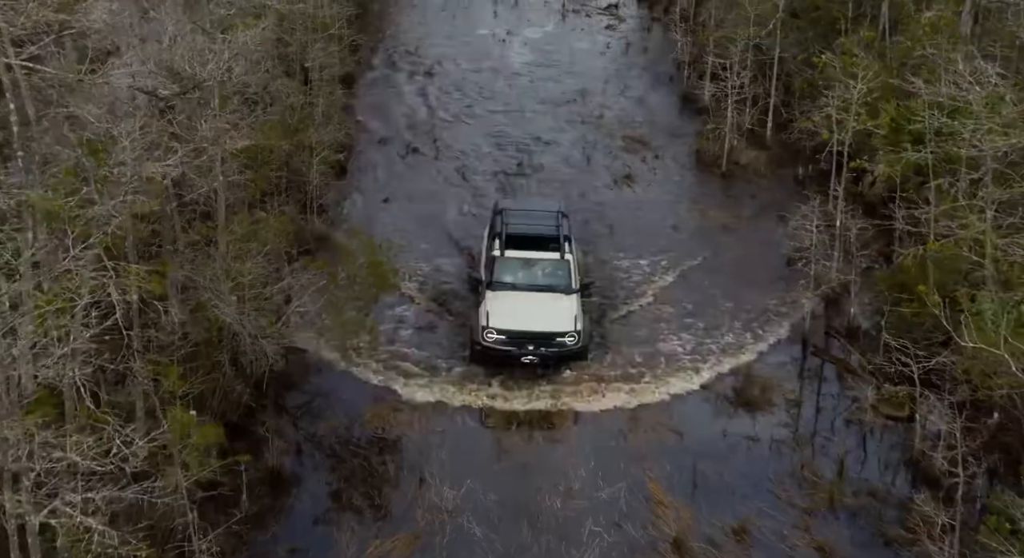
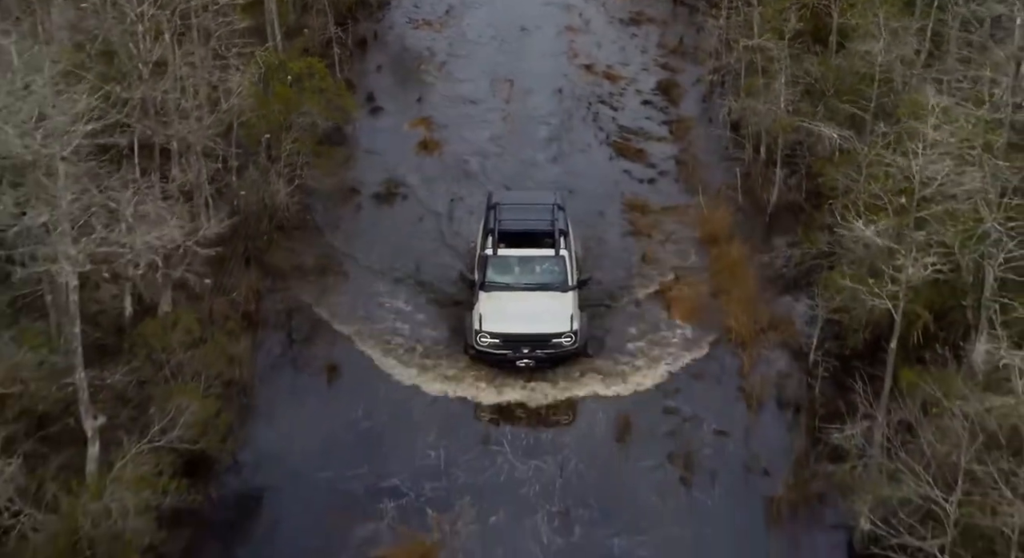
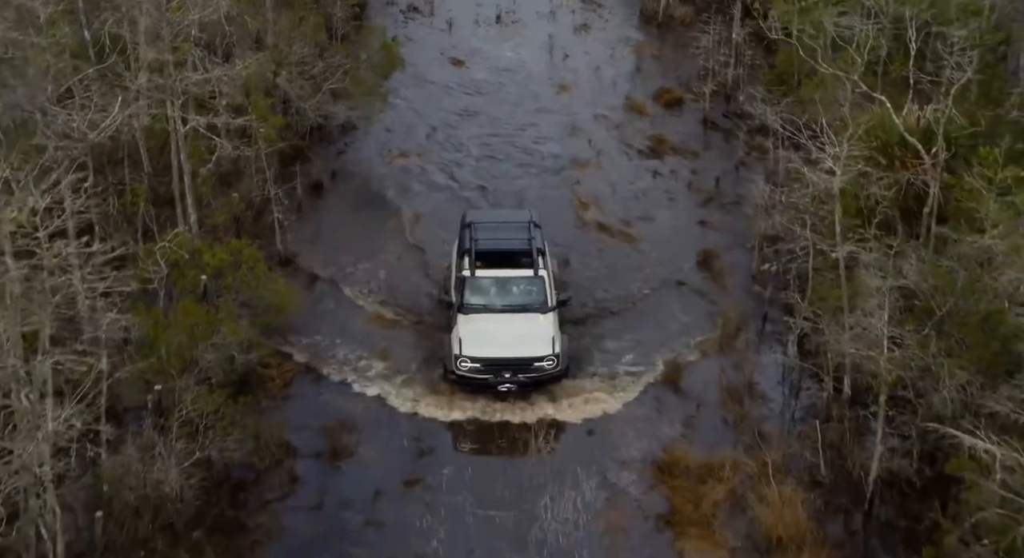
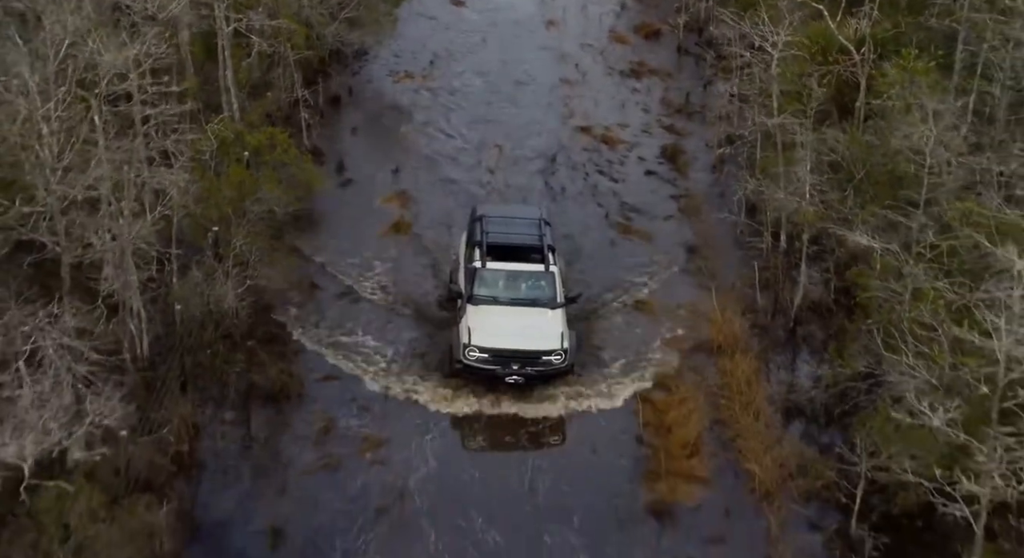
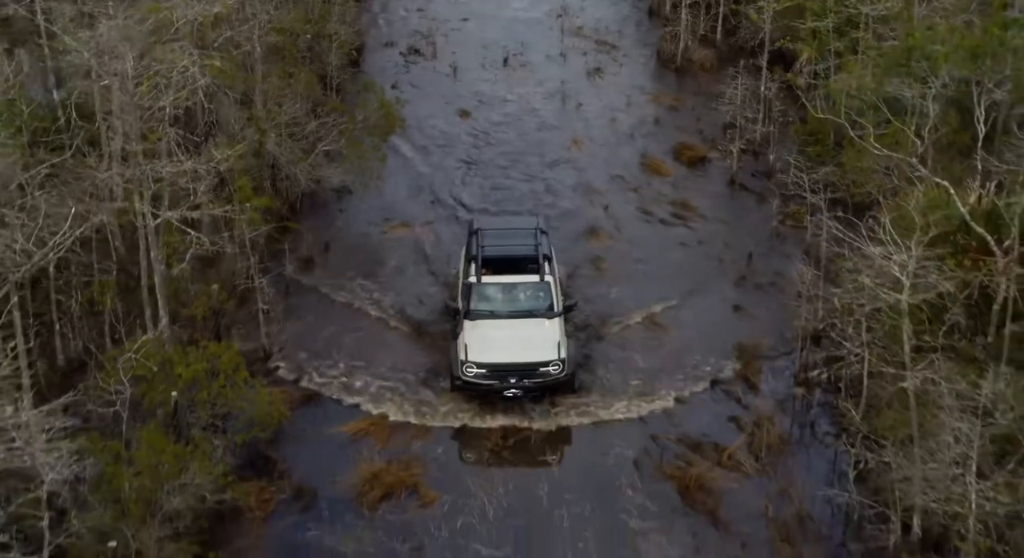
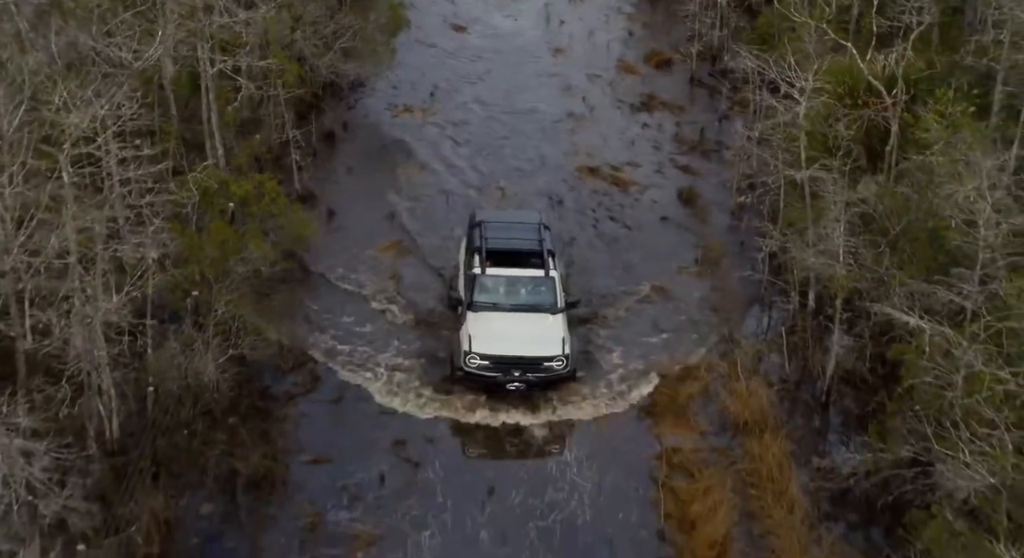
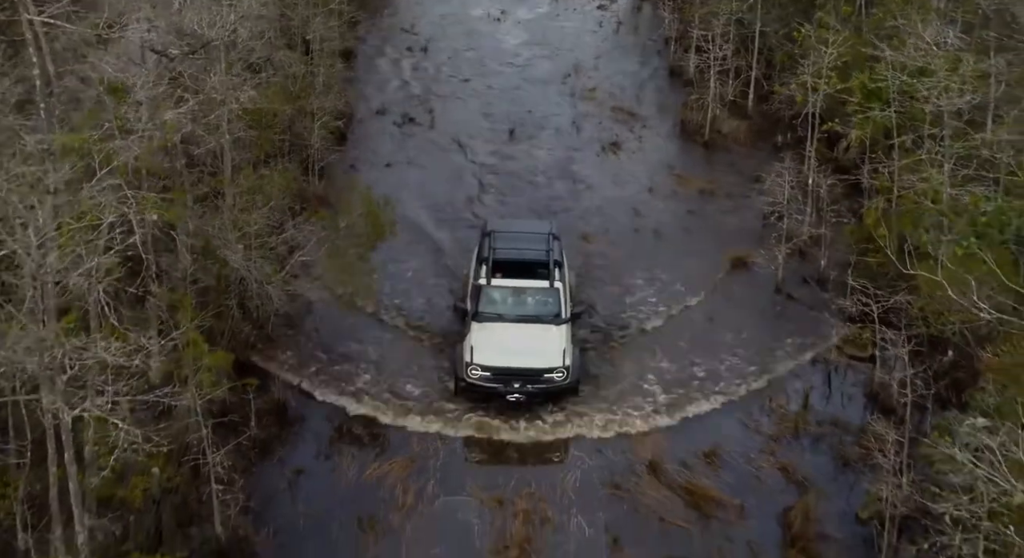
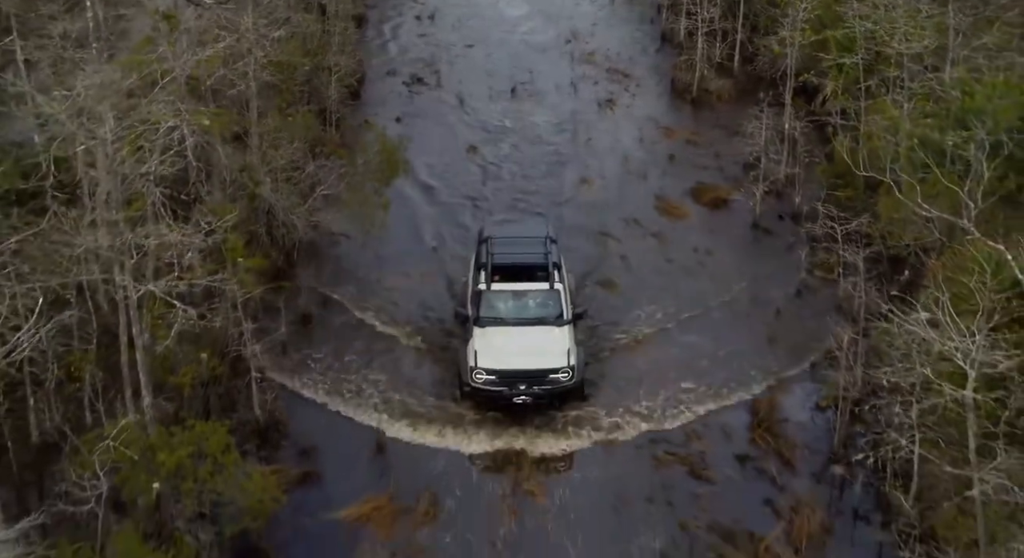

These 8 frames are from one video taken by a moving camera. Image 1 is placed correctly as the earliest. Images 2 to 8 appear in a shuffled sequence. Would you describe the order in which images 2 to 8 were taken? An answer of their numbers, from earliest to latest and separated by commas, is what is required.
7, 8, 5, 3, 6, 4, 2
